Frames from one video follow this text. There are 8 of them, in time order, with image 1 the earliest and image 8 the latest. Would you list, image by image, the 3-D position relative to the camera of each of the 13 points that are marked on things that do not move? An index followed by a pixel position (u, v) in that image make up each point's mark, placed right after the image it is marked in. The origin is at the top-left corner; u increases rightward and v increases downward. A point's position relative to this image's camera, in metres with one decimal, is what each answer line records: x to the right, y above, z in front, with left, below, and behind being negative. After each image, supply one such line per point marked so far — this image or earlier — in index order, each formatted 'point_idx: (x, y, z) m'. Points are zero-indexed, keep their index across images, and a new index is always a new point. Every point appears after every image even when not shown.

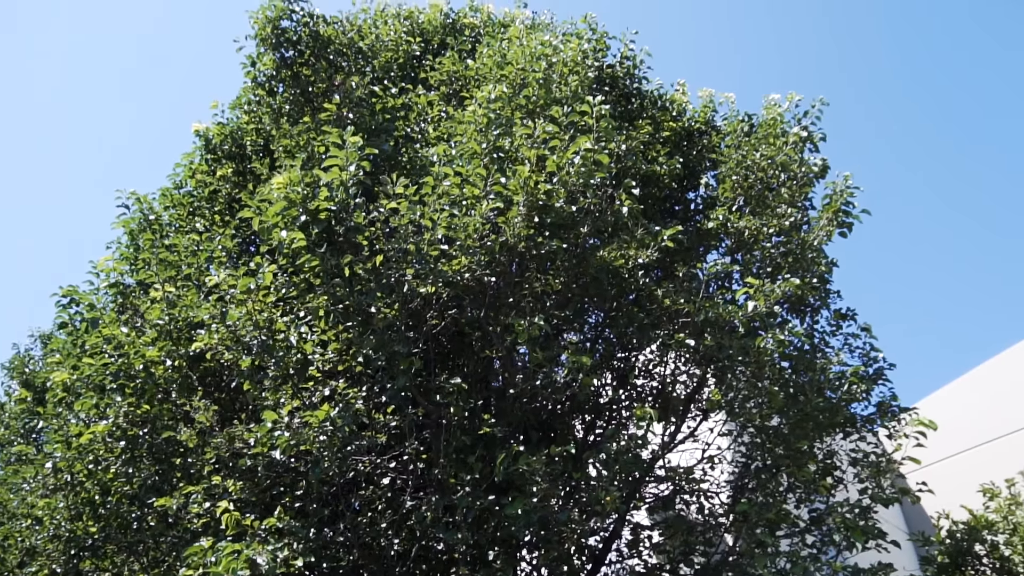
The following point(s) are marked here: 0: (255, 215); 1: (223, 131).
0: (-1.4, +0.4, +4.4) m
1: (-2.3, +1.3, +6.6) m
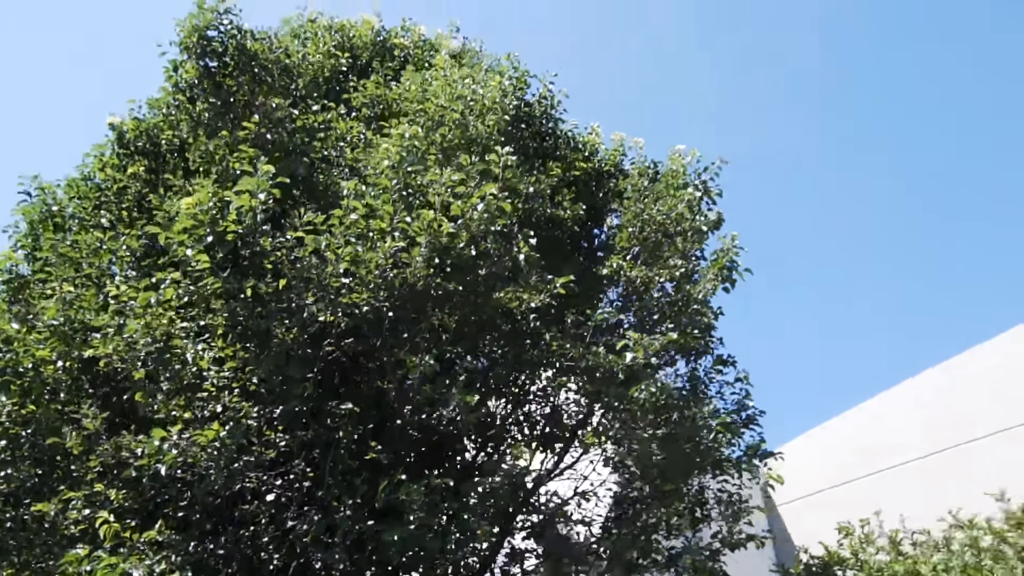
0: (-1.9, +0.3, +4.5) m
1: (-3.0, +1.3, +6.5) m
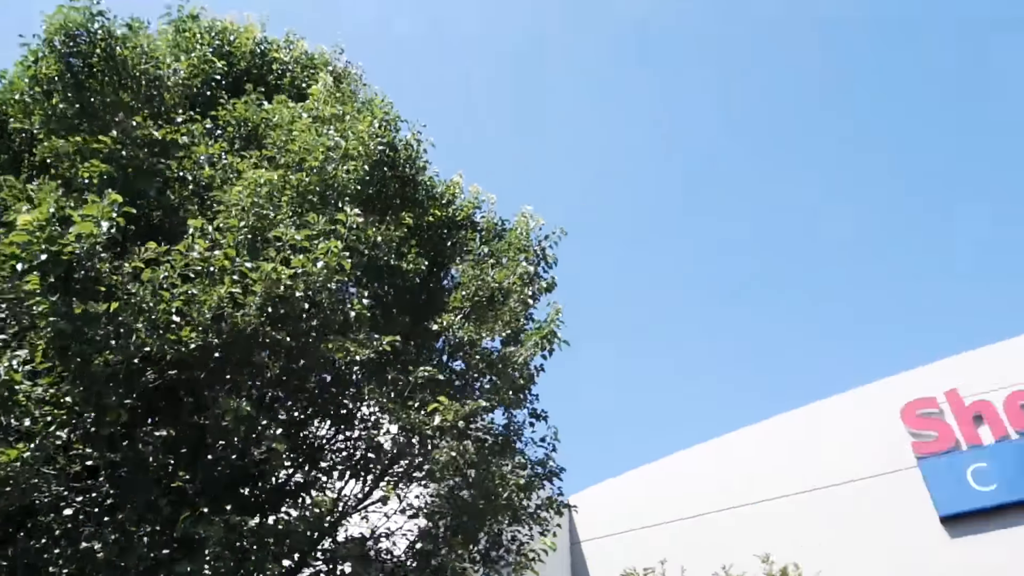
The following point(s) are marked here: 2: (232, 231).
0: (-2.9, +0.3, +4.5) m
1: (-4.1, +1.4, +6.3) m
2: (-1.7, +0.3, +4.9) m
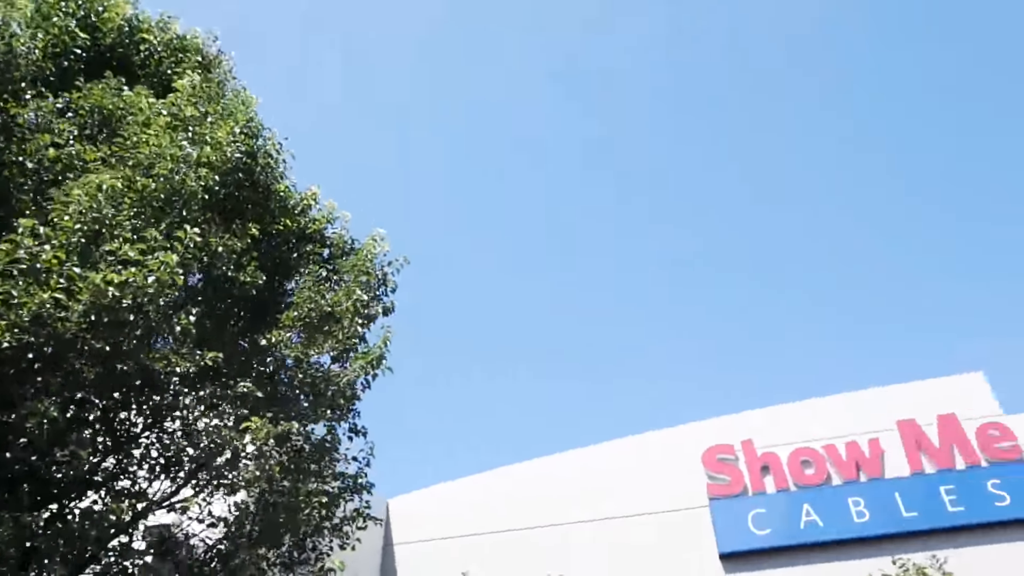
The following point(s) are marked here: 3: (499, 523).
0: (-3.8, +0.4, +4.4) m
1: (-5.2, +1.7, +6.0) m
2: (-2.7, +0.3, +5.0) m
3: (-0.2, -3.8, +13.2) m
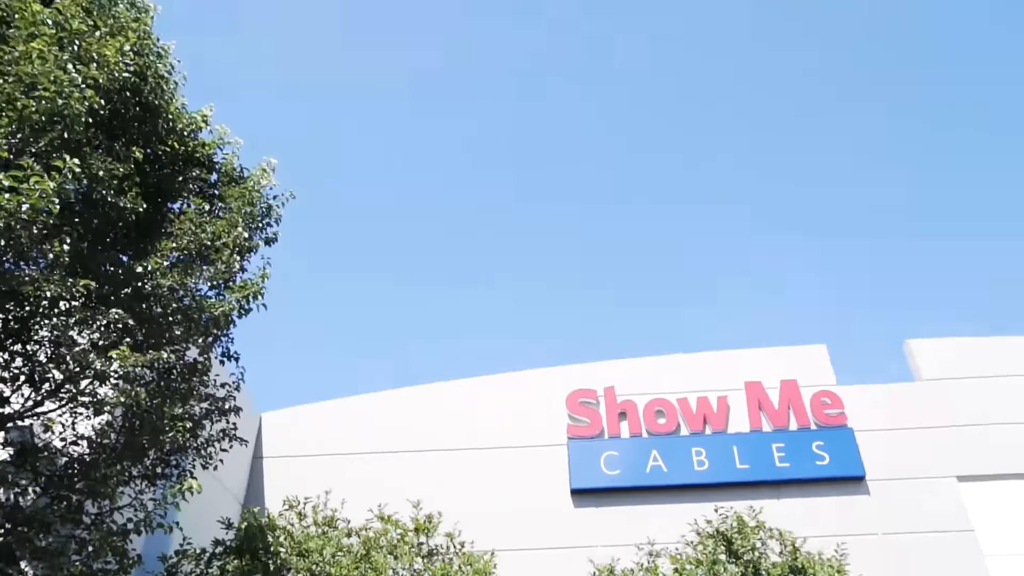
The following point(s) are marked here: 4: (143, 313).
0: (-4.5, +1.0, +4.2) m
1: (-5.9, +2.6, +5.5) m
2: (-3.5, +0.8, +5.0) m
3: (-2.4, -2.6, +13.7) m
4: (-3.2, -0.2, +7.1) m
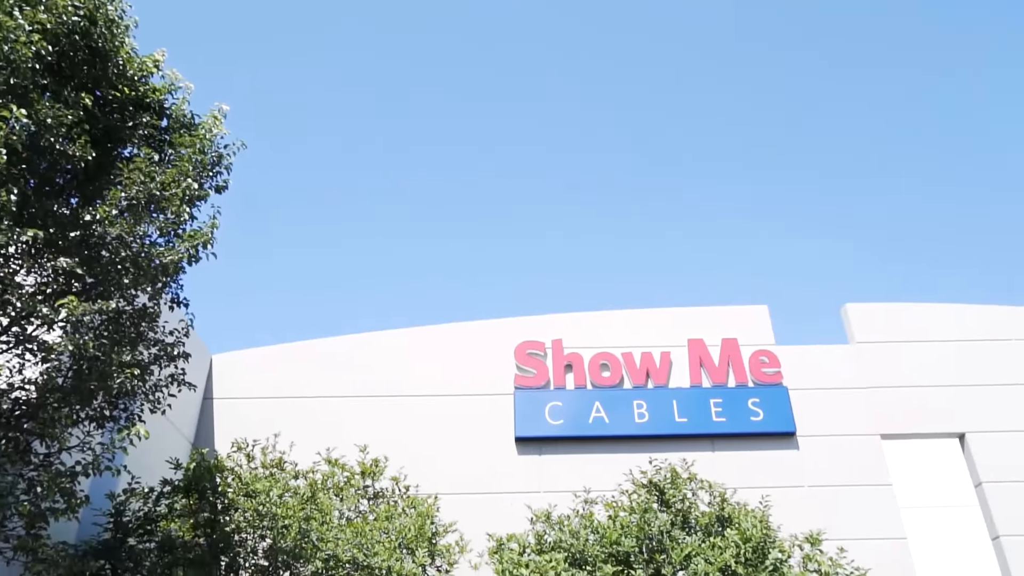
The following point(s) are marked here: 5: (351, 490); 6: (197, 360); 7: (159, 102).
0: (-4.8, +1.3, +4.2) m
1: (-6.1, +3.0, +5.3) m
2: (-3.9, +1.2, +5.0) m
3: (-3.3, -1.7, +14.0) m
4: (-3.7, +0.3, +7.2) m
5: (-2.1, -2.6, +10.5) m
6: (-5.2, -1.2, +13.6) m
7: (-3.5, +1.8, +8.1) m
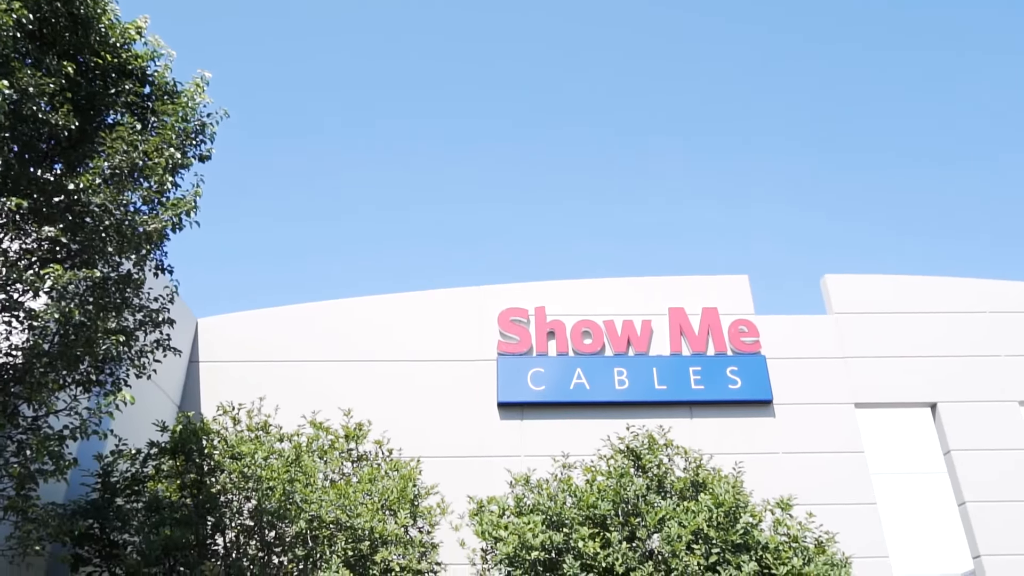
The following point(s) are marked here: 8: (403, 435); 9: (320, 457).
0: (-4.9, +1.5, +4.2) m
1: (-6.3, +3.2, +5.2) m
2: (-4.0, +1.4, +5.0) m
3: (-3.6, -1.1, +14.1) m
4: (-3.9, +0.6, +7.2) m
5: (-2.3, -2.2, +10.7) m
6: (-5.5, -0.6, +13.7) m
7: (-3.7, +2.2, +8.1) m
8: (-1.8, -2.4, +13.5) m
9: (-2.5, -2.2, +10.5) m
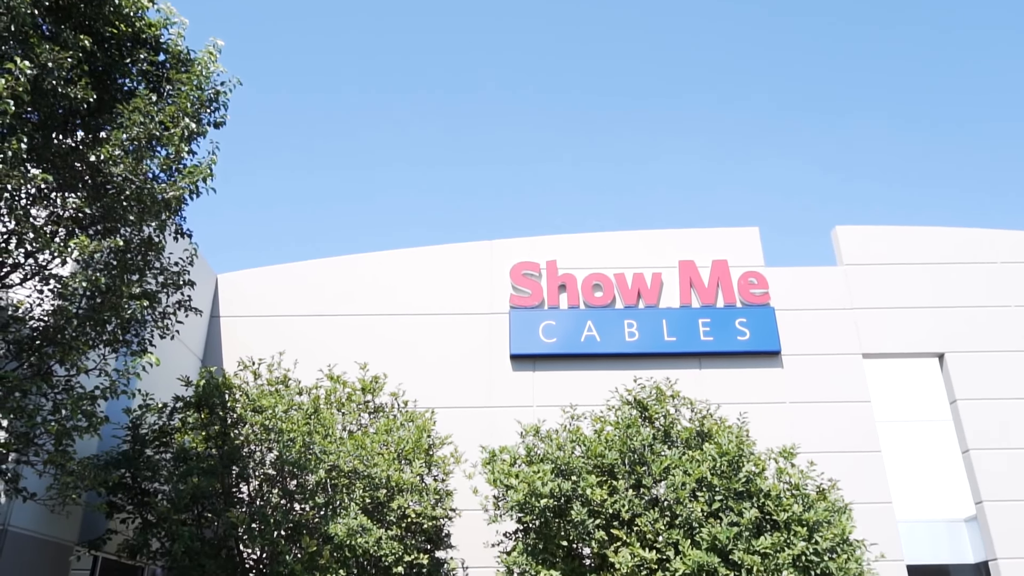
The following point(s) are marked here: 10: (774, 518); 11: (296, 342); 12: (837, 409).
0: (-4.9, +1.6, +4.5) m
1: (-6.3, +3.4, +5.4) m
2: (-4.0, +1.5, +5.3) m
3: (-3.4, -0.4, +14.5) m
4: (-3.8, +0.9, +7.5) m
5: (-2.2, -1.6, +11.1) m
6: (-5.3, +0.1, +14.1) m
7: (-3.6, +2.5, +8.3) m
8: (-1.6, -1.7, +14.0) m
9: (-2.4, -1.6, +11.0) m
10: (+3.2, -2.8, +10.1) m
11: (-3.7, -0.9, +14.3) m
12: (+5.6, -2.1, +14.0) m
